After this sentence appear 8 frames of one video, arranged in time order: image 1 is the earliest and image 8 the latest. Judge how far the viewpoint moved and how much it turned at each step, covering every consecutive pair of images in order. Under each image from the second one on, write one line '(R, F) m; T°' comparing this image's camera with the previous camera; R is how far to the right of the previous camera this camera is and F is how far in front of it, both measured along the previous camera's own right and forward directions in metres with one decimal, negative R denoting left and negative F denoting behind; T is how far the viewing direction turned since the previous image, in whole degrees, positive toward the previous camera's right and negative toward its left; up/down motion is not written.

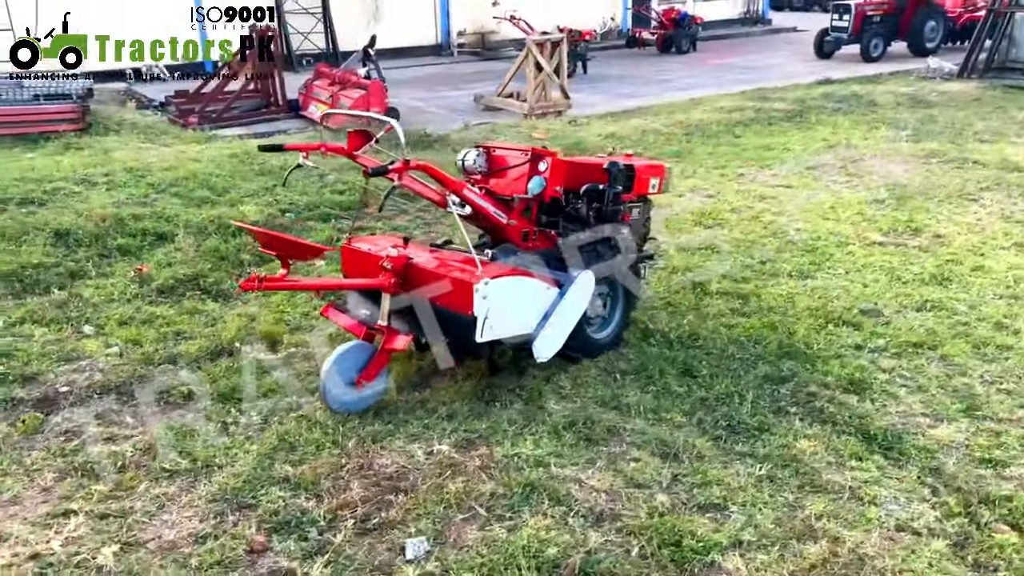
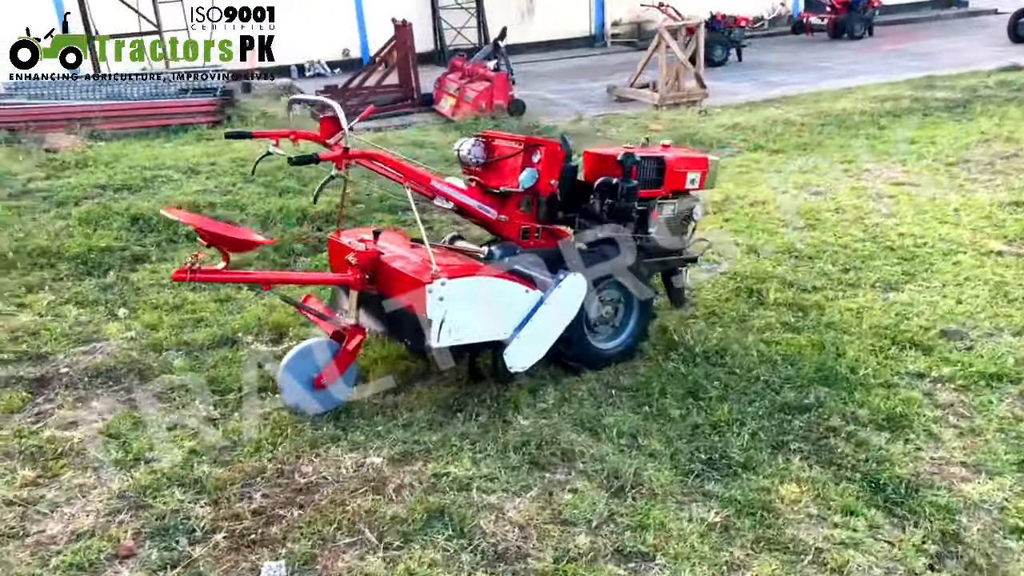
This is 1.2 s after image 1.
(+0.8, +0.4) m; -12°
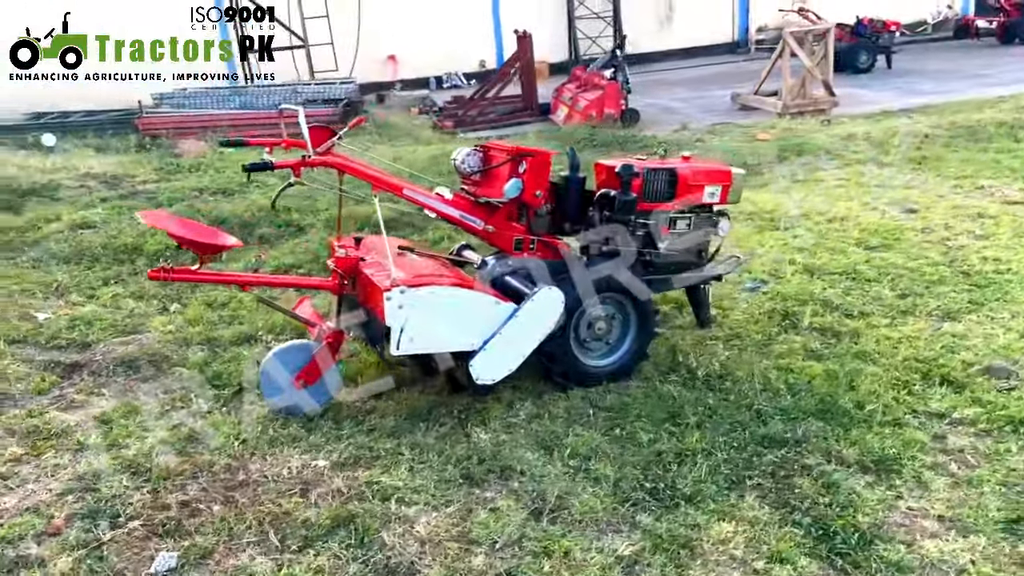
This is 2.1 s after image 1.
(+0.7, +0.1) m; -10°
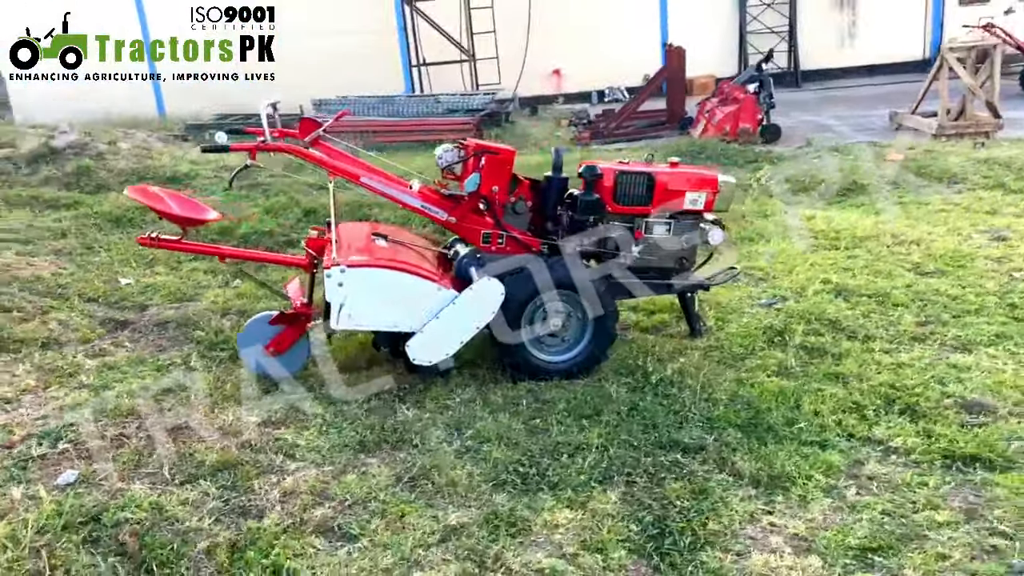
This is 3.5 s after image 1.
(+1.0, 0.0) m; -13°
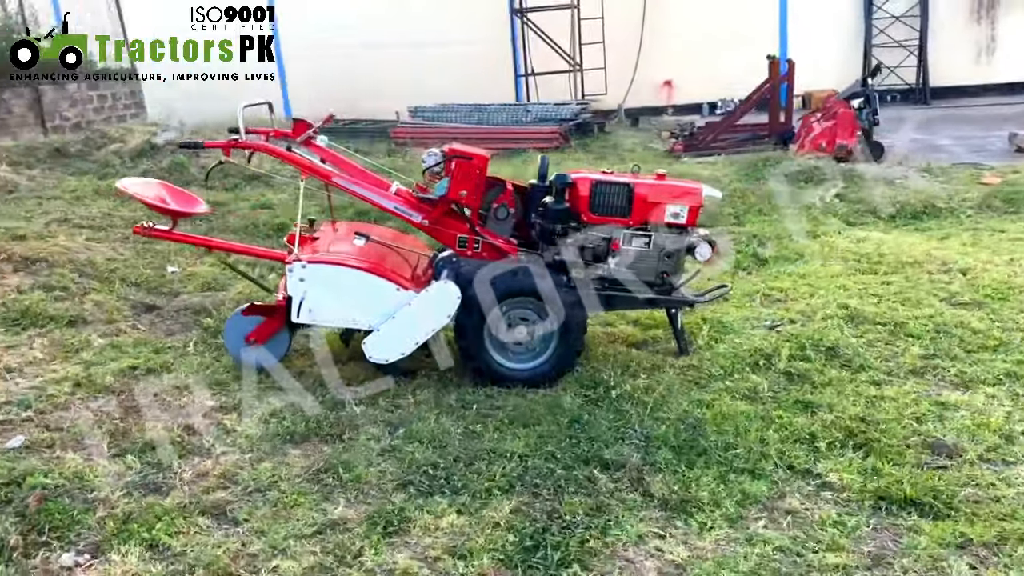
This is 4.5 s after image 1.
(+0.7, 0.0) m; -9°
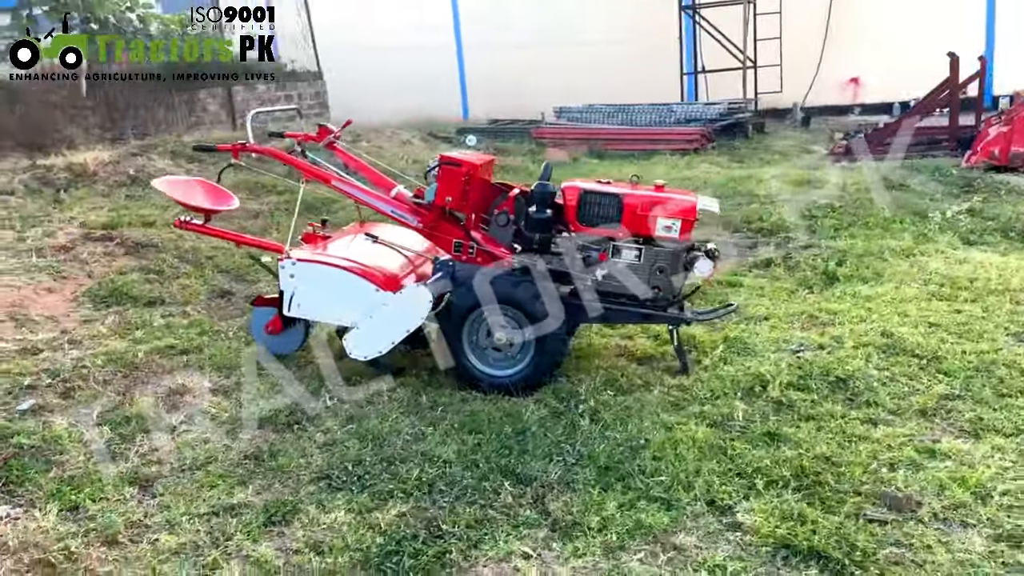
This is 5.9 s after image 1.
(+0.9, +0.1) m; -13°
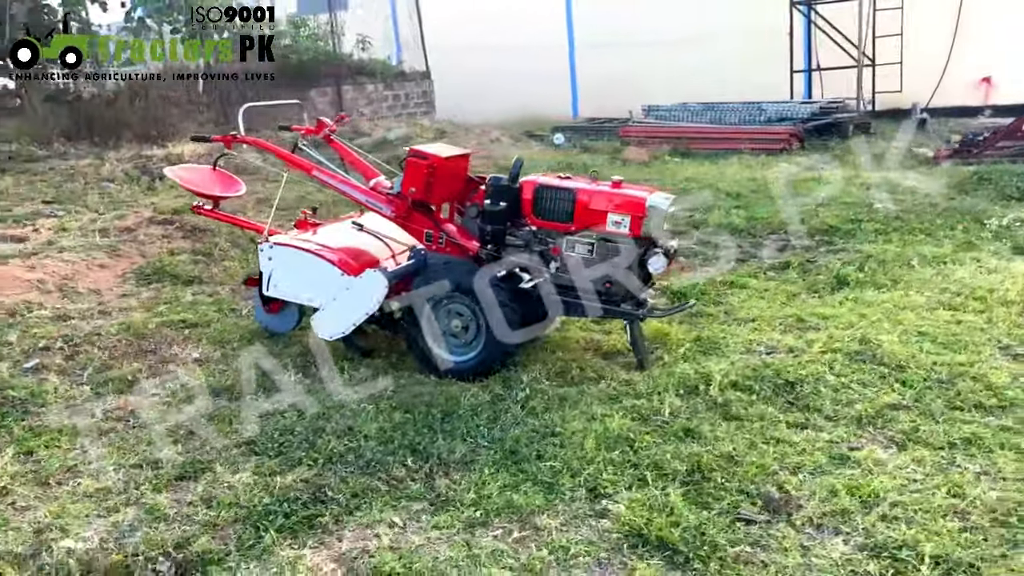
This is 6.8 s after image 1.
(+0.8, -0.1) m; -9°
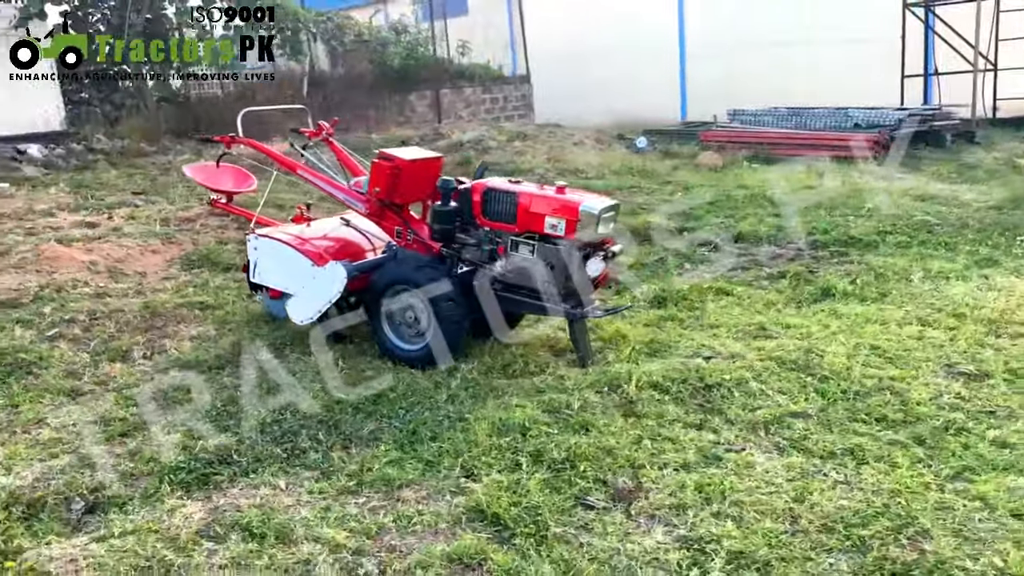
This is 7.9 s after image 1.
(+0.9, -0.2) m; -9°
